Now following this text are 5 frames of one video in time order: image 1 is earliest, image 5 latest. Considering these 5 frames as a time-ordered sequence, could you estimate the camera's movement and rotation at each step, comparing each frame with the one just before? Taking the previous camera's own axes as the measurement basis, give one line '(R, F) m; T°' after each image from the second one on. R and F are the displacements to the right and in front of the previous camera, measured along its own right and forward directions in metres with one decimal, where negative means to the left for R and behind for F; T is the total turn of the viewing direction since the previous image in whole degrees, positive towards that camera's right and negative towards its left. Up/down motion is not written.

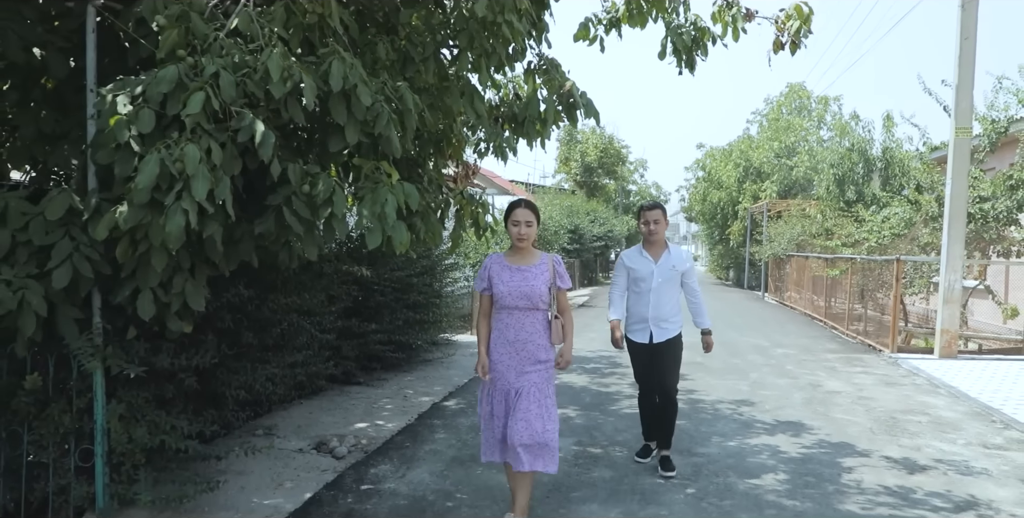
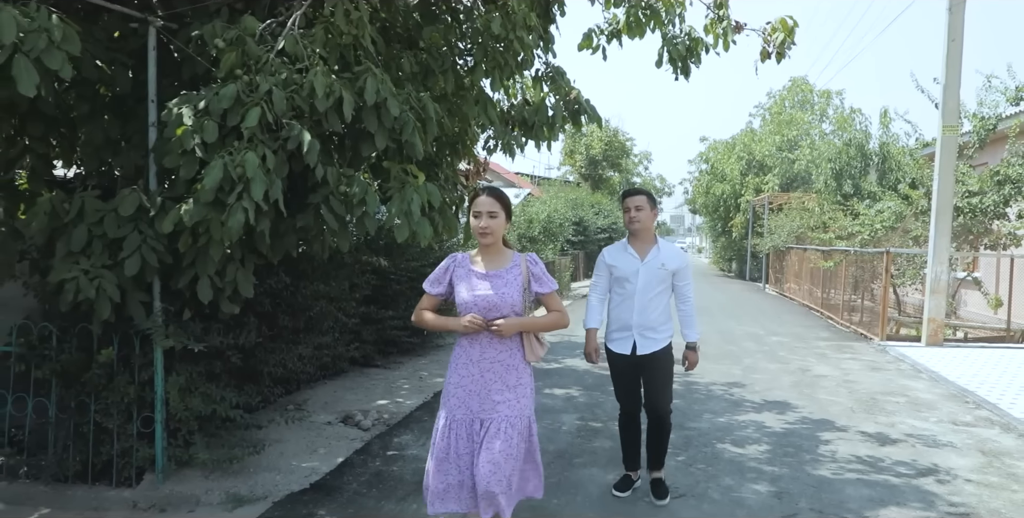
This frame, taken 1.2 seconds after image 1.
(0.0, -0.5) m; 0°
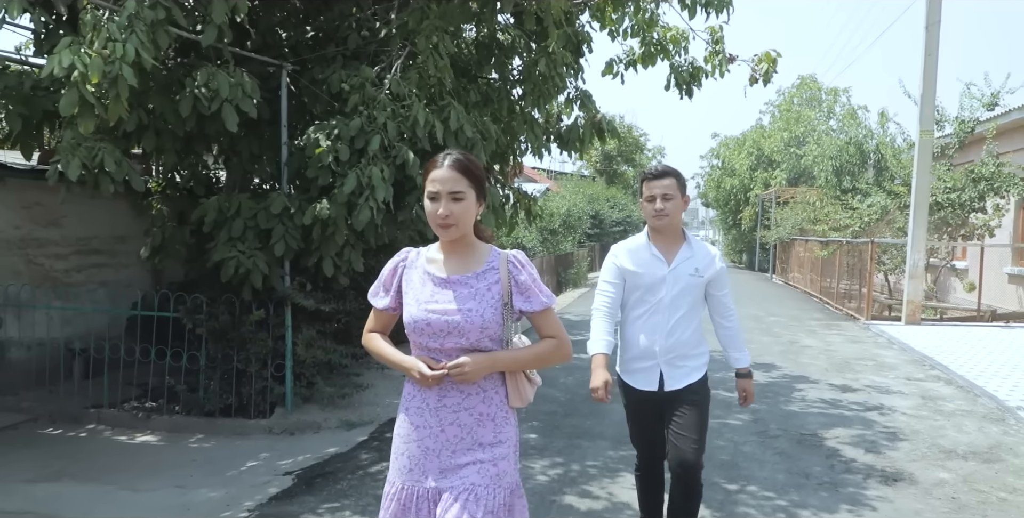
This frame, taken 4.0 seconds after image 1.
(-0.2, -1.5) m; -1°
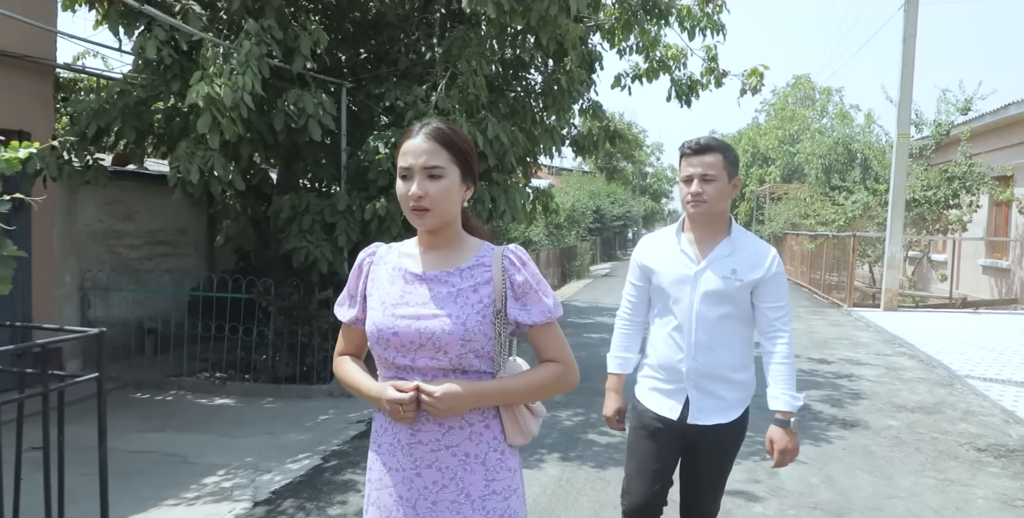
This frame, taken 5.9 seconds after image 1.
(-0.3, -1.1) m; 0°
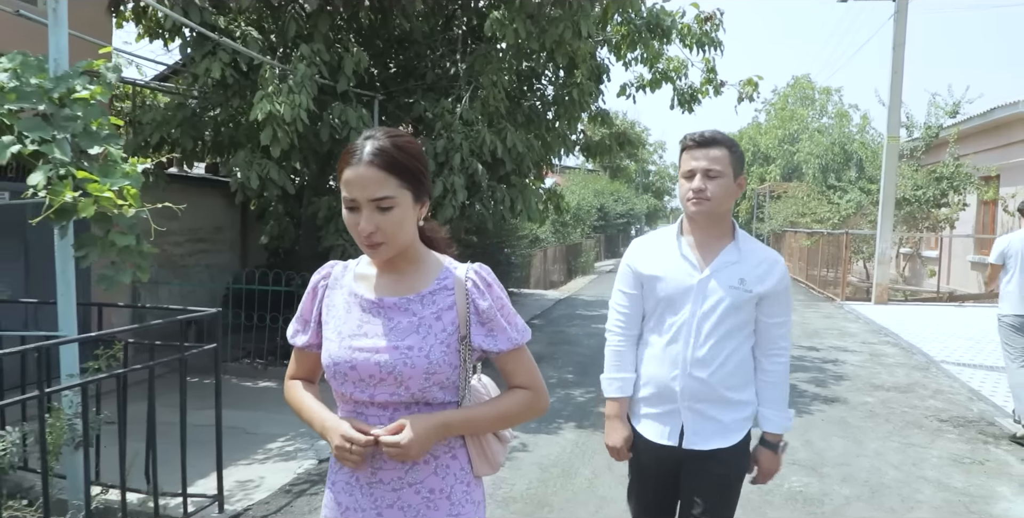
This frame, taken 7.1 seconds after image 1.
(-0.1, -0.8) m; 0°
